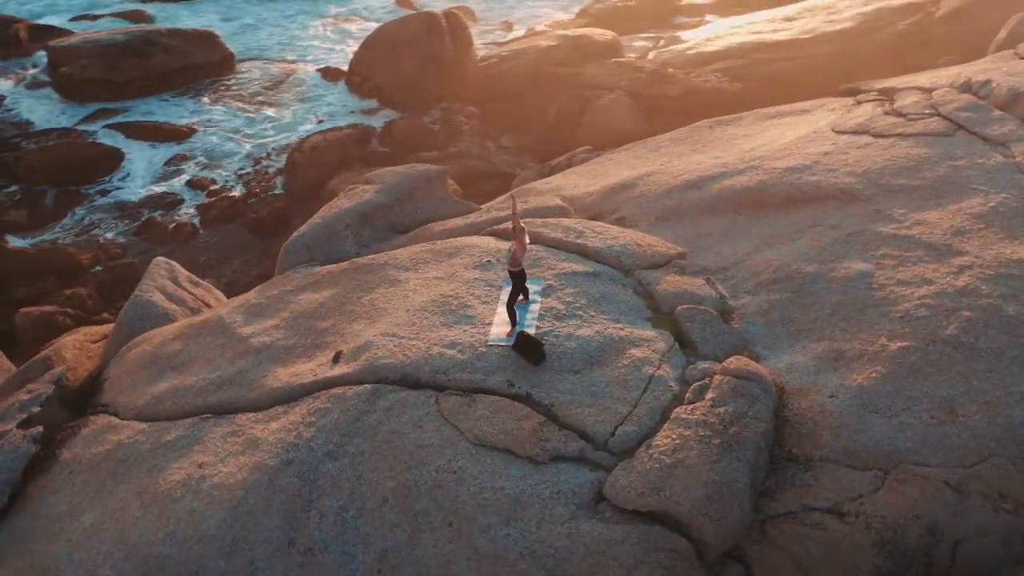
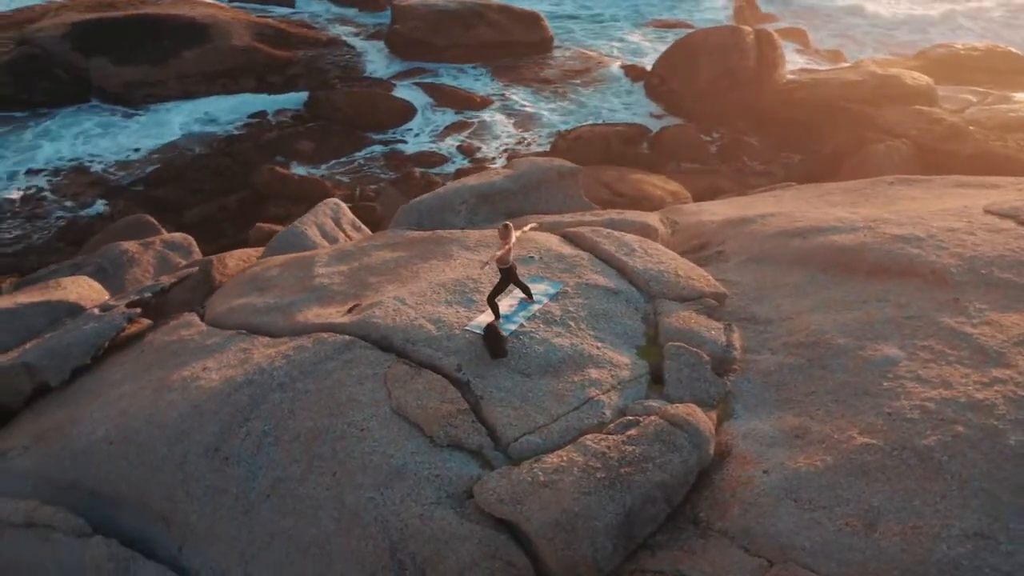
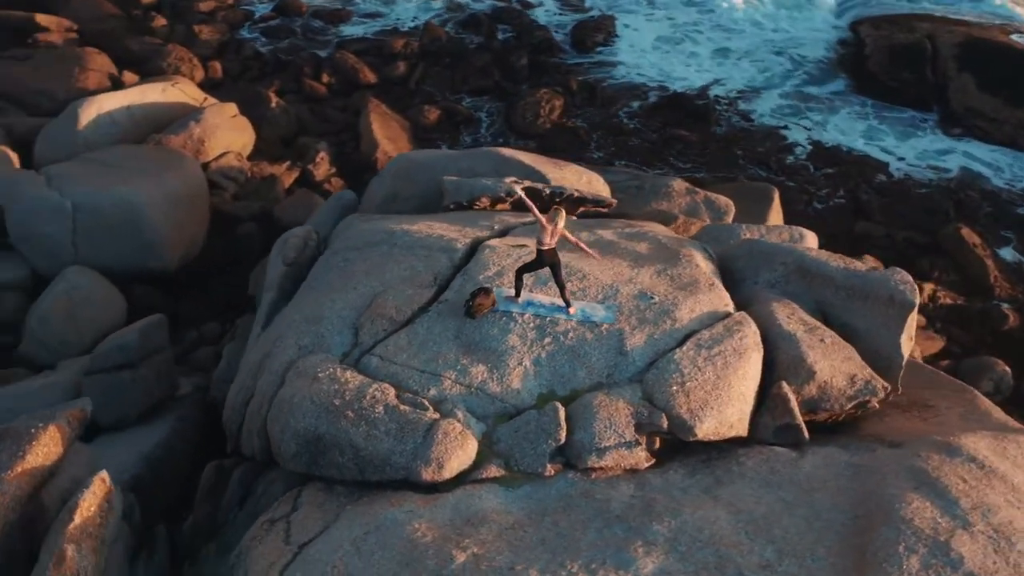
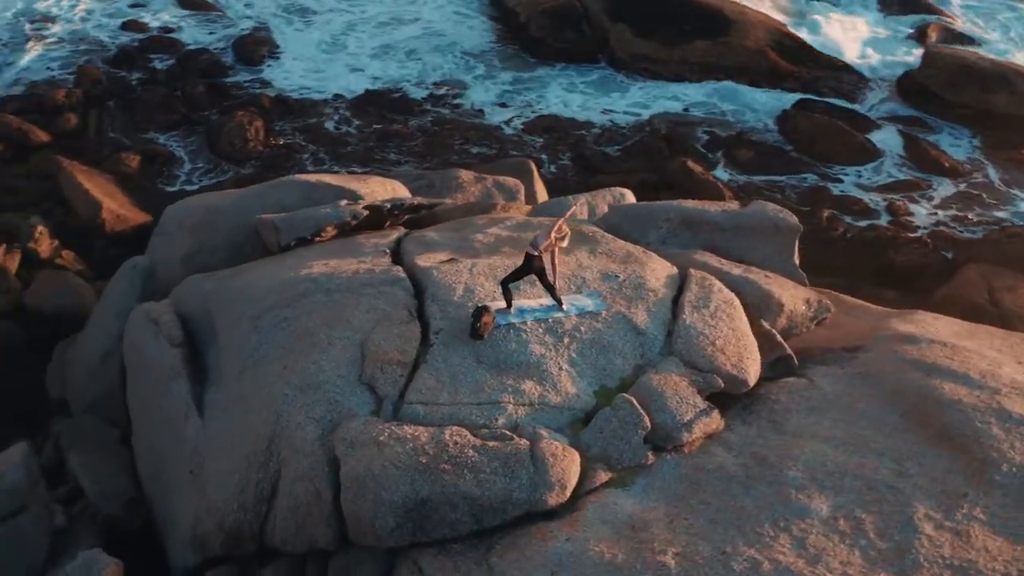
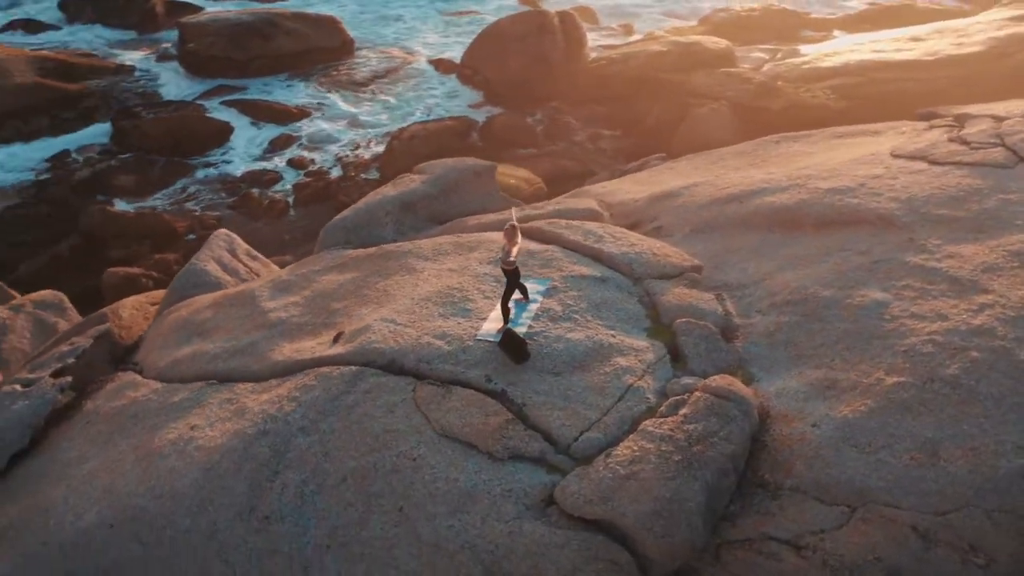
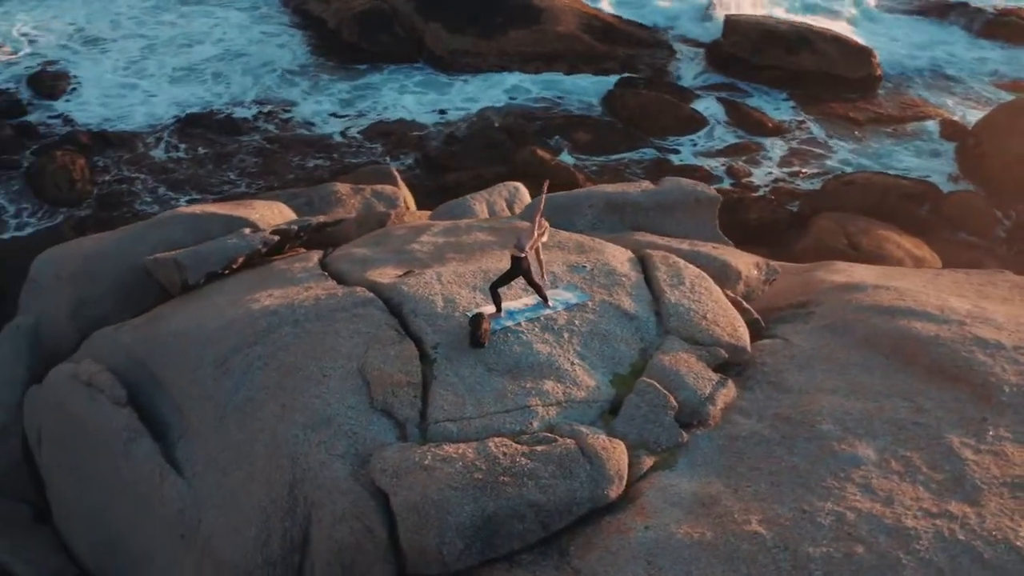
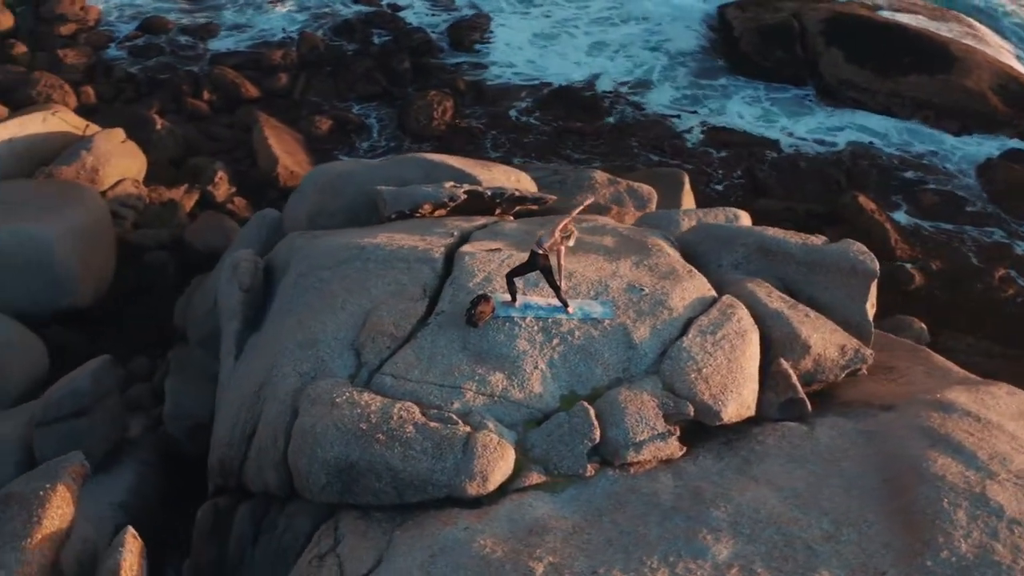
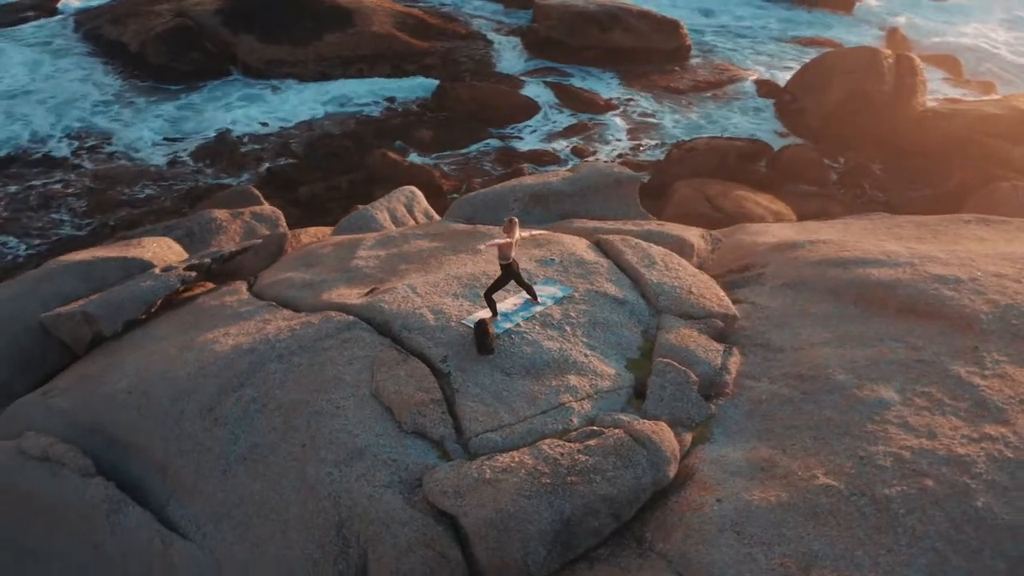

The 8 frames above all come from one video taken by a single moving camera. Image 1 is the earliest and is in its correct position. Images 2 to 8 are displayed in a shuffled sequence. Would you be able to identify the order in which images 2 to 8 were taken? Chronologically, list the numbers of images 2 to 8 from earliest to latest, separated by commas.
5, 2, 8, 6, 4, 7, 3
